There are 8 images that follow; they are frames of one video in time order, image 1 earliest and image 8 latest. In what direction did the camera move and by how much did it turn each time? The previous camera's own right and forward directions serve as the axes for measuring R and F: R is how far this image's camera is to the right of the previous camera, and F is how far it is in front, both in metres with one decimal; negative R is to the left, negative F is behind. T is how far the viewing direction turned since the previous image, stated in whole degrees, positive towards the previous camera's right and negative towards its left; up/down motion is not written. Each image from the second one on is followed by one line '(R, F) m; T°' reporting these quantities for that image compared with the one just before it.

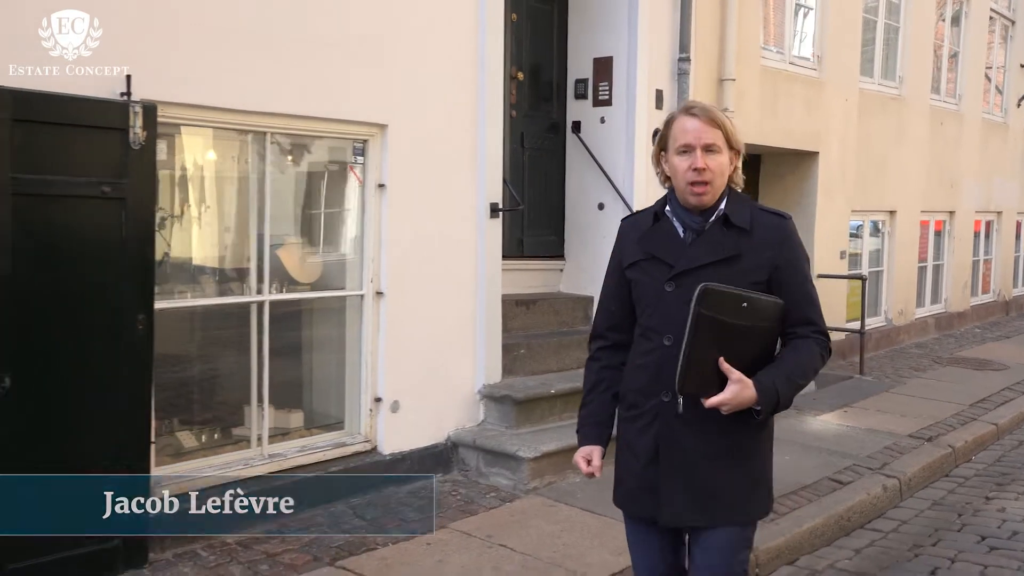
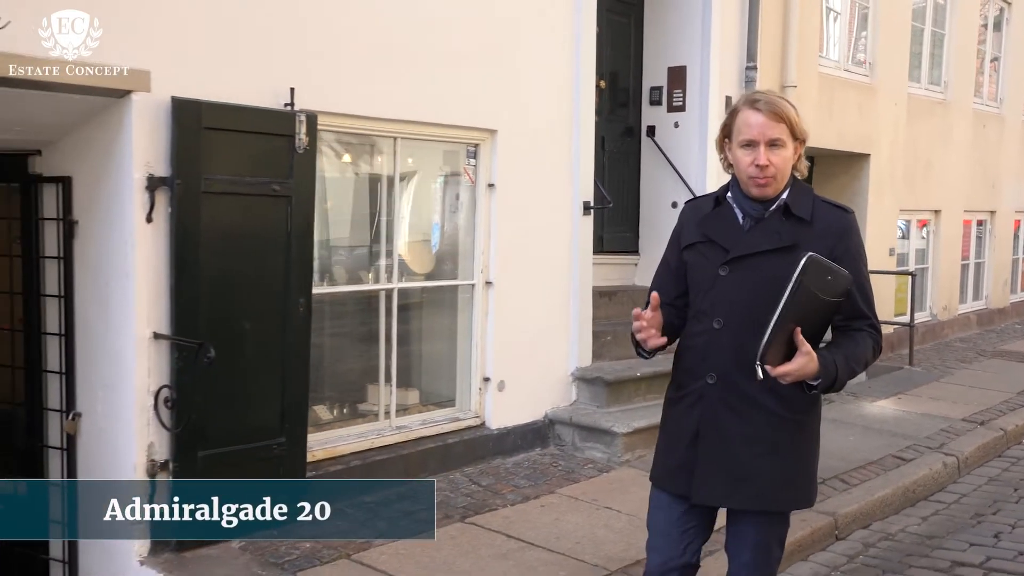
(-0.4, -0.5) m; -1°
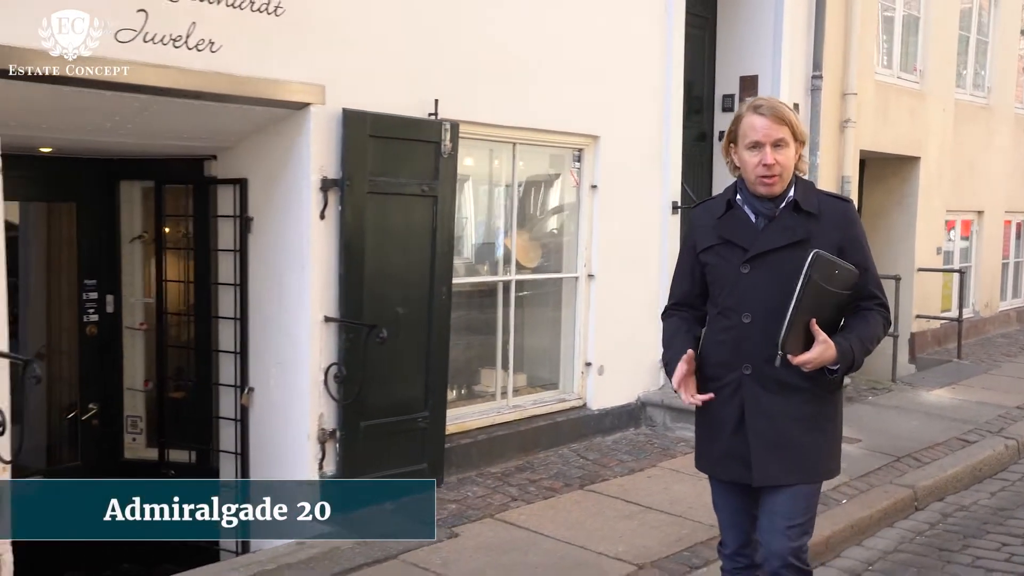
(-0.5, -0.5) m; -1°
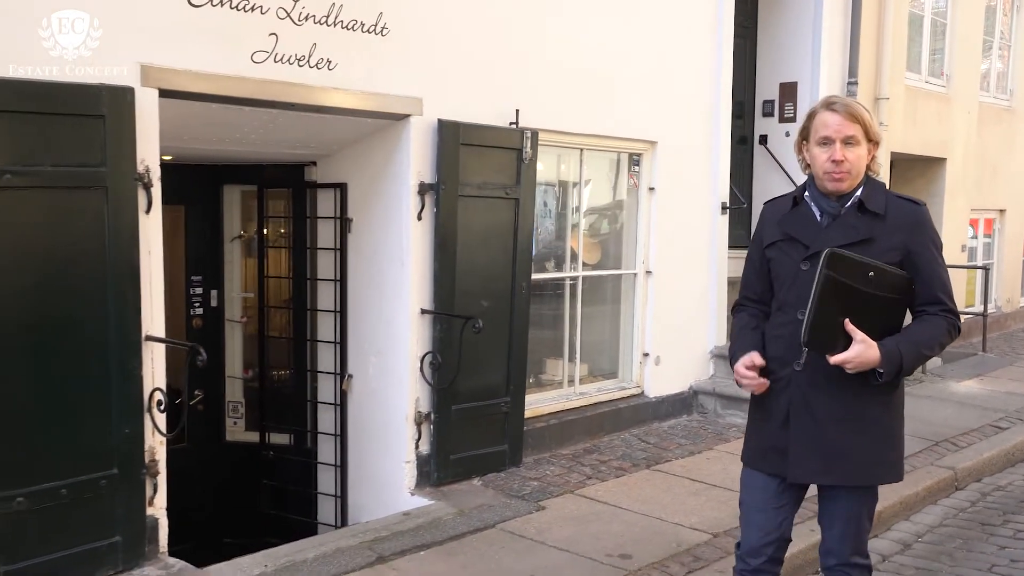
(-0.4, -0.4) m; 0°
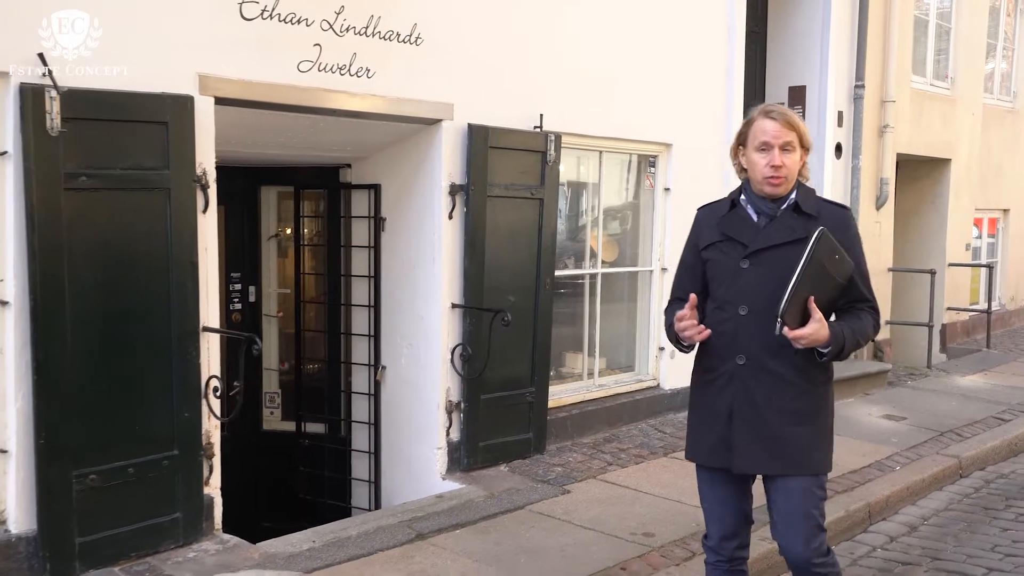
(-0.1, -0.3) m; 0°
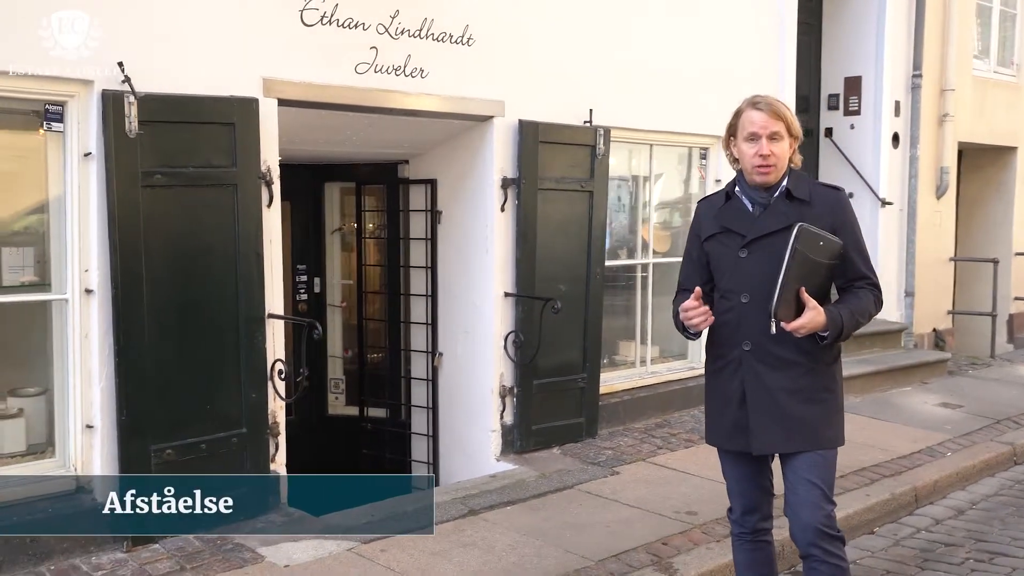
(+0.1, -0.2) m; -4°
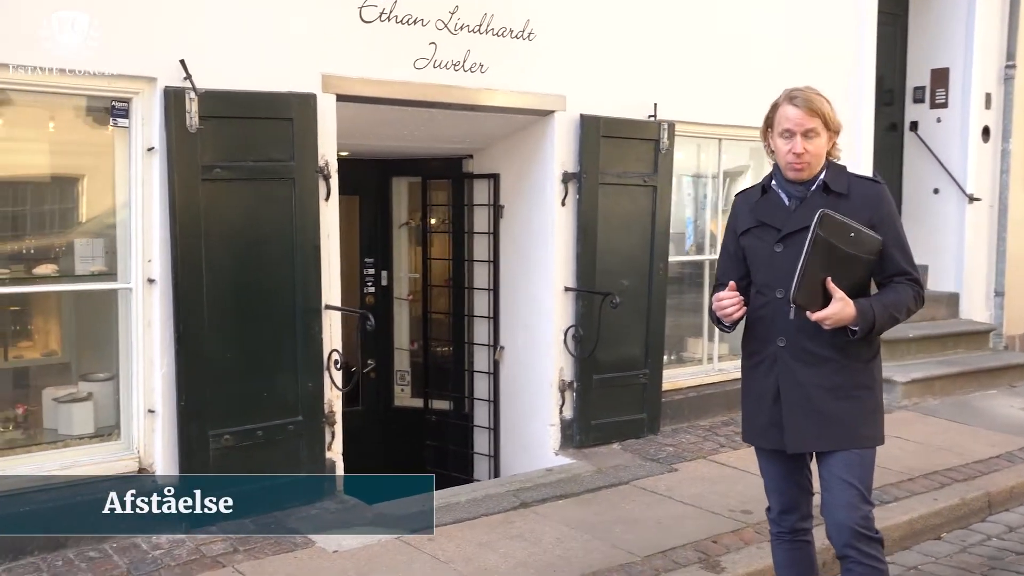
(+0.2, 0.0) m; -5°
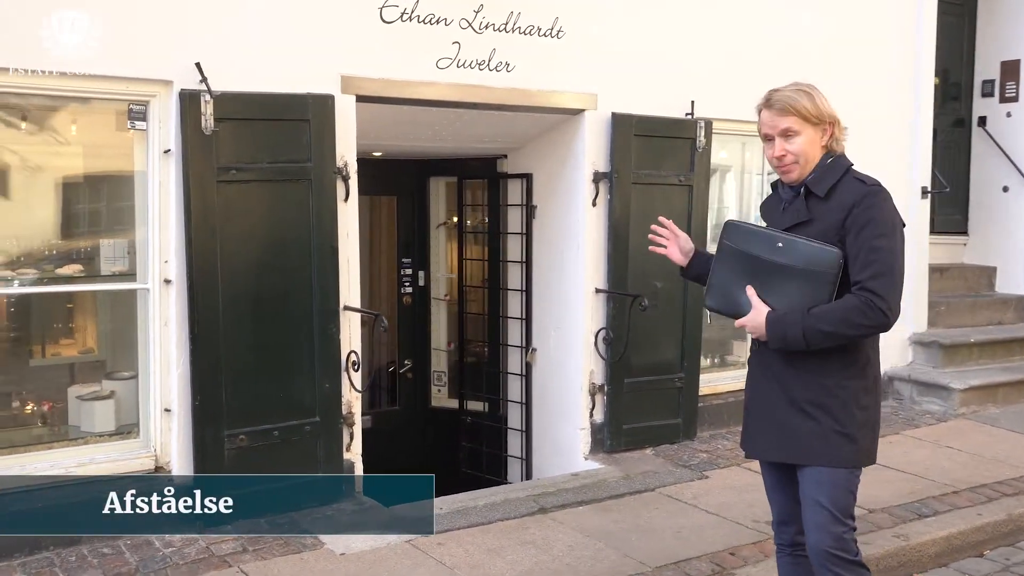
(+0.3, +0.1) m; -5°
